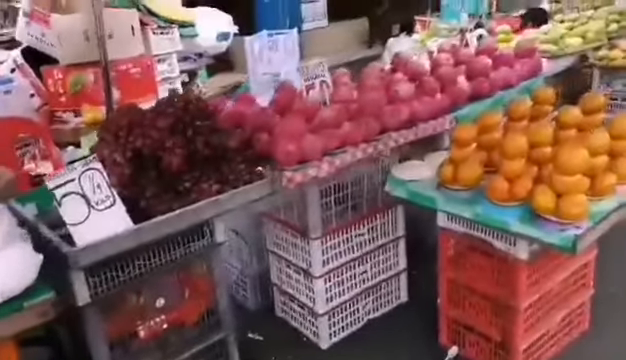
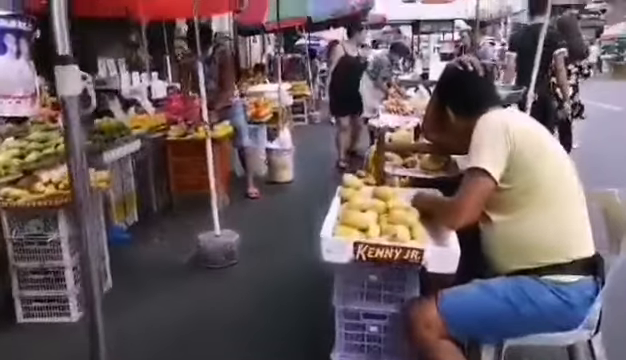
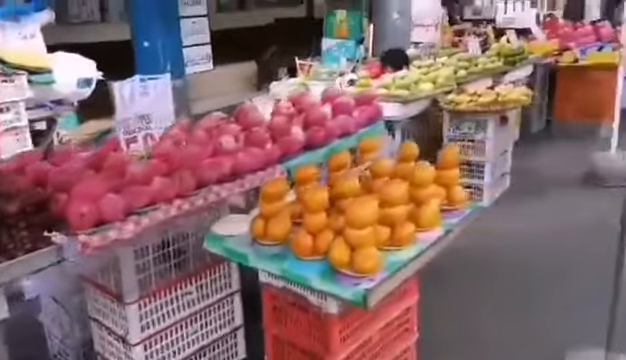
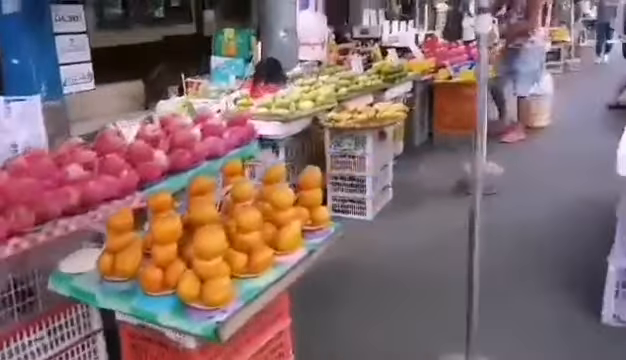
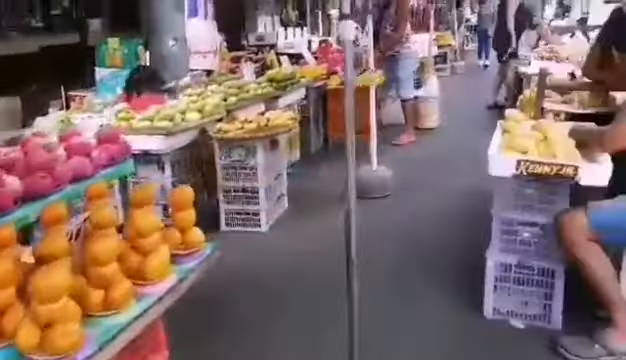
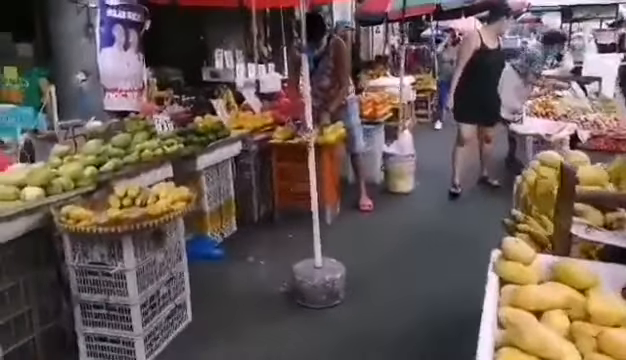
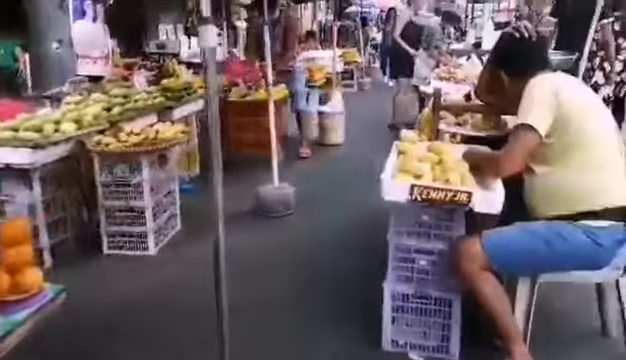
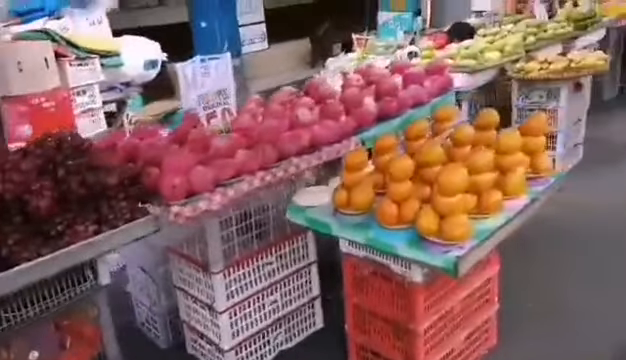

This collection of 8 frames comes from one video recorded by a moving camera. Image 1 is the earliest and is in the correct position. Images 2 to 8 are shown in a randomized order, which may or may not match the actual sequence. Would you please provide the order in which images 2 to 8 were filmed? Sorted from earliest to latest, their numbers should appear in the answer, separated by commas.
8, 3, 4, 5, 7, 2, 6
